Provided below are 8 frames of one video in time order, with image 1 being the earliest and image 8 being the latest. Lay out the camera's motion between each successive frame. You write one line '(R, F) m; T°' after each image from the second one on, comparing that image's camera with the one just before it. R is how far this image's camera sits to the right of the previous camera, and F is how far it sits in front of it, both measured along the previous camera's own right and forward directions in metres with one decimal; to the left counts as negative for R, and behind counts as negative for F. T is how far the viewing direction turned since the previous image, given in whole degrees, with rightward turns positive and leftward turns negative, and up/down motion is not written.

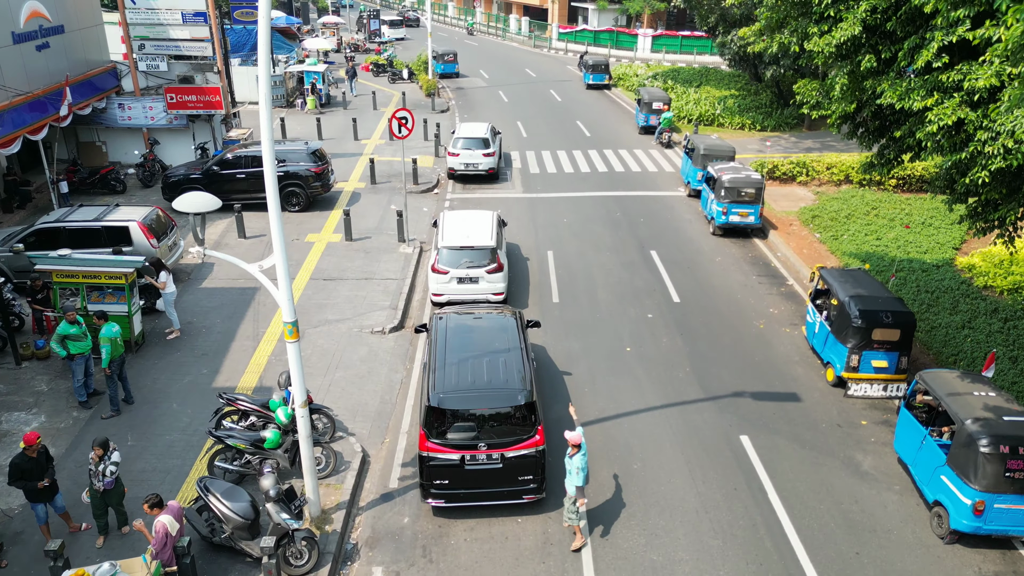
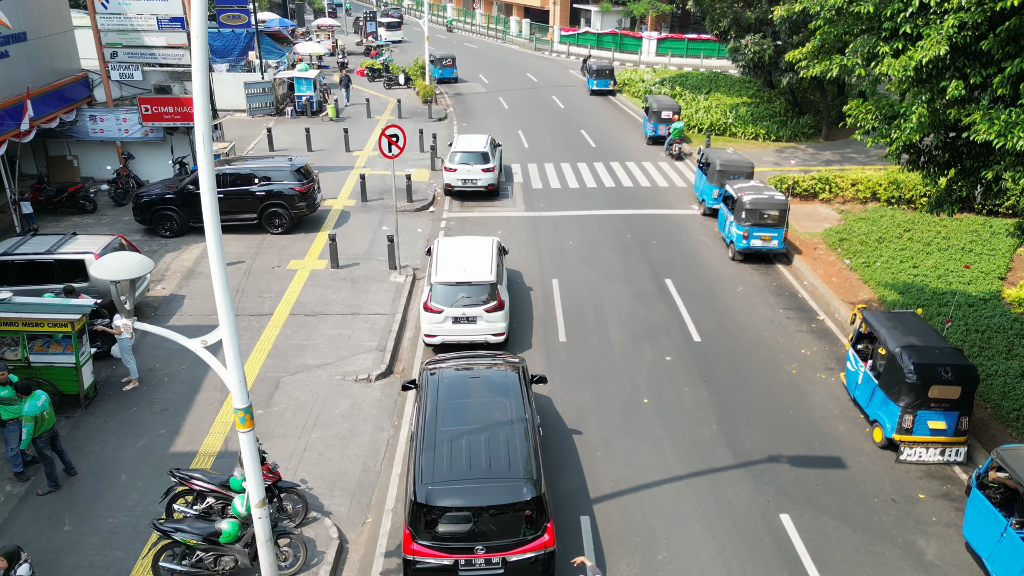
(0.0, +1.6) m; 0°
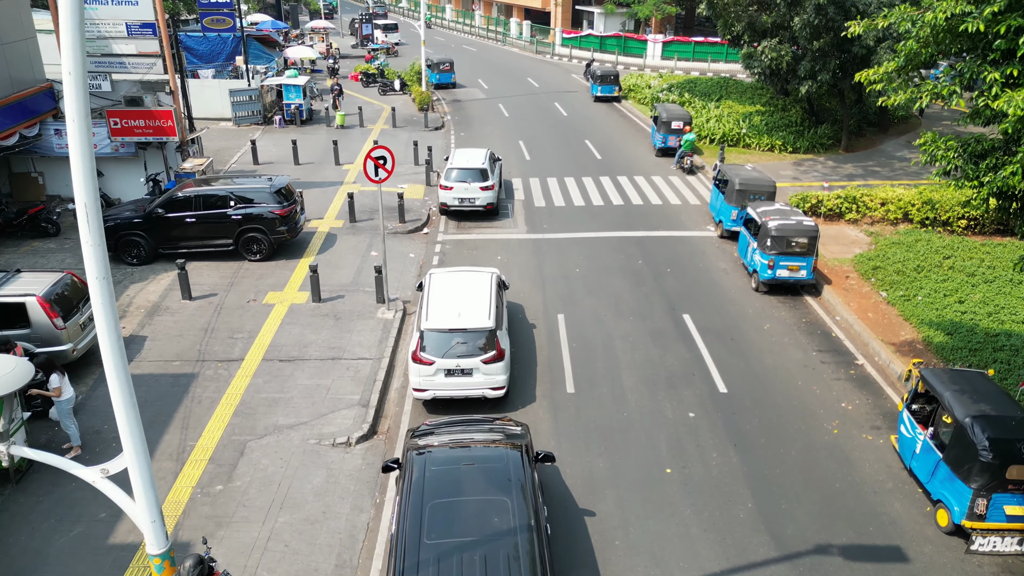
(0.0, +1.7) m; 0°
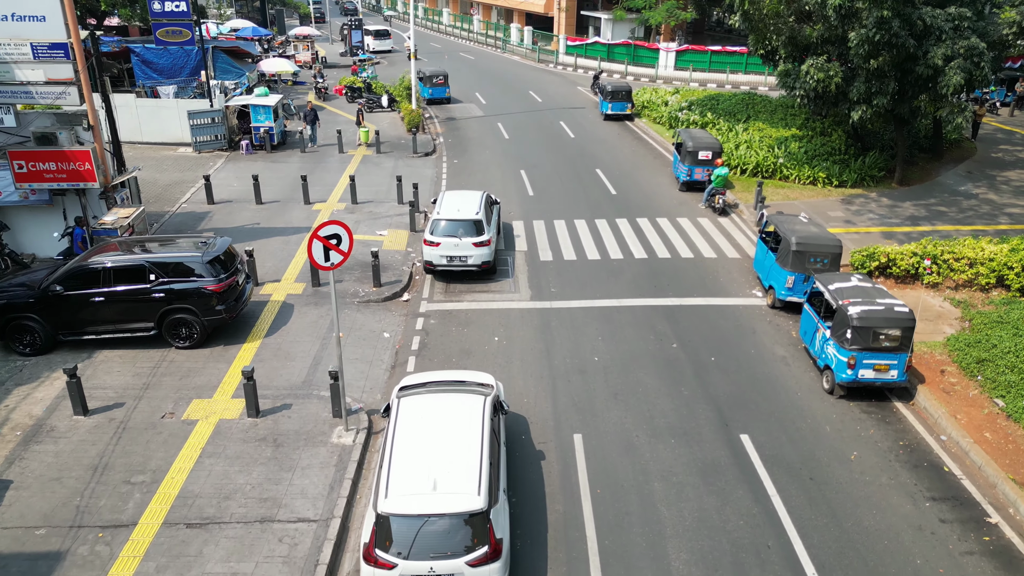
(0.0, +3.8) m; 0°
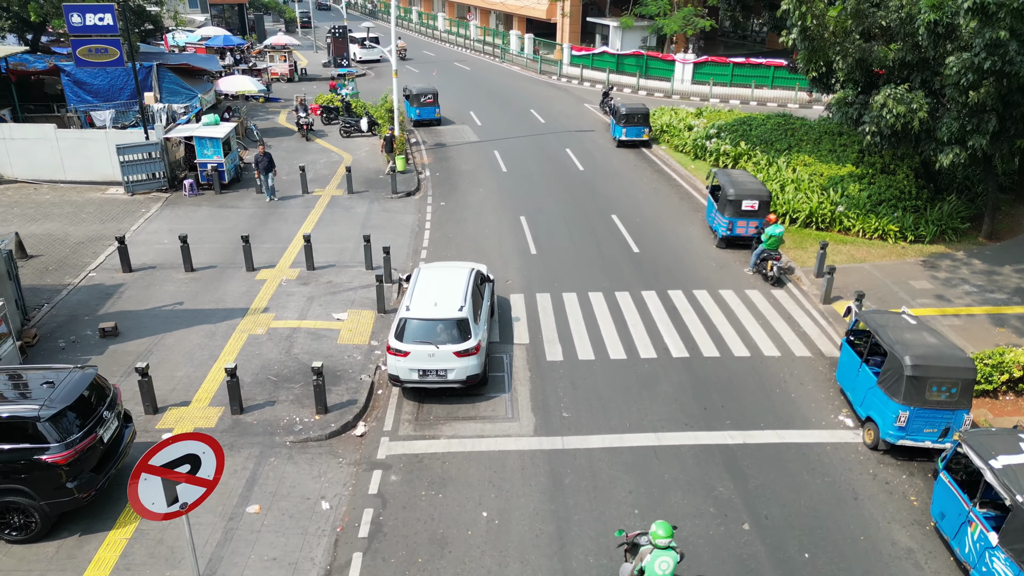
(+0.1, +4.5) m; 0°
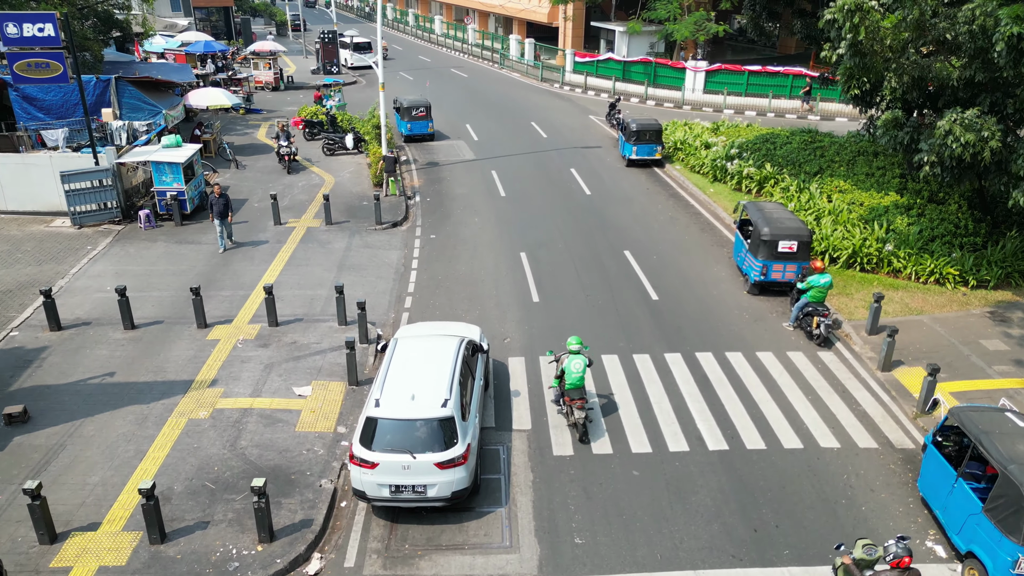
(0.0, +2.6) m; 0°
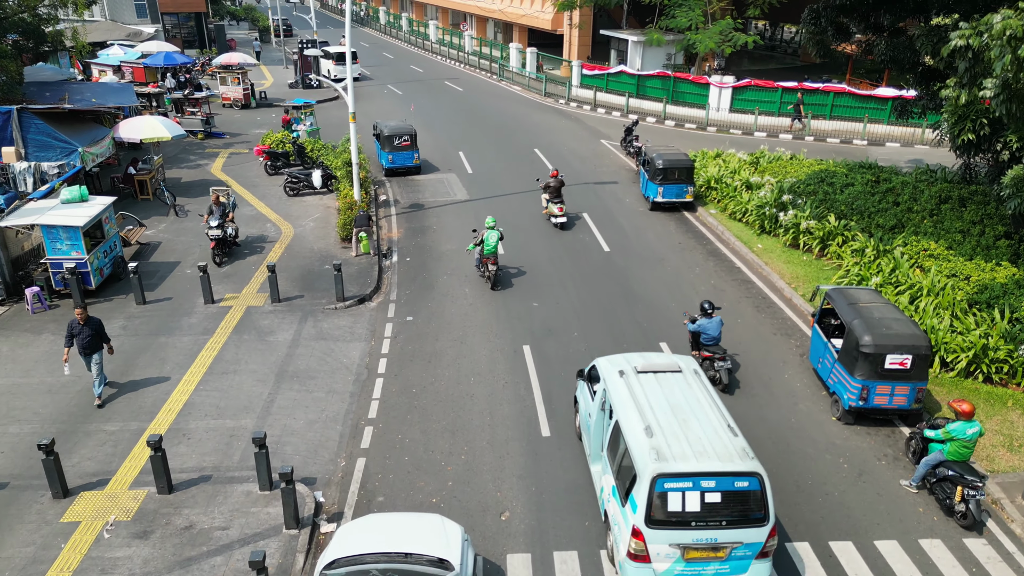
(0.0, +4.6) m; 0°
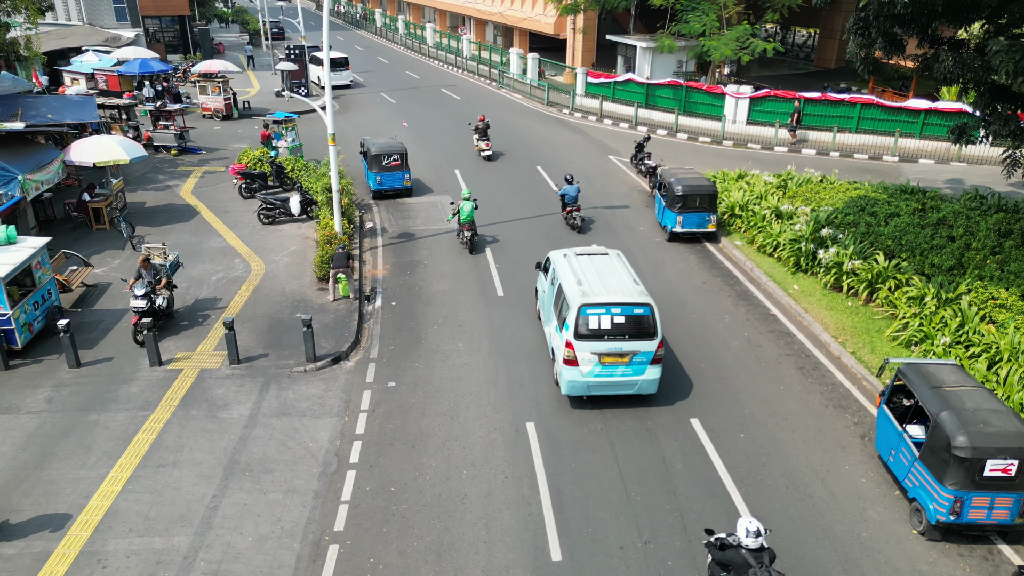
(0.0, +2.4) m; 0°
